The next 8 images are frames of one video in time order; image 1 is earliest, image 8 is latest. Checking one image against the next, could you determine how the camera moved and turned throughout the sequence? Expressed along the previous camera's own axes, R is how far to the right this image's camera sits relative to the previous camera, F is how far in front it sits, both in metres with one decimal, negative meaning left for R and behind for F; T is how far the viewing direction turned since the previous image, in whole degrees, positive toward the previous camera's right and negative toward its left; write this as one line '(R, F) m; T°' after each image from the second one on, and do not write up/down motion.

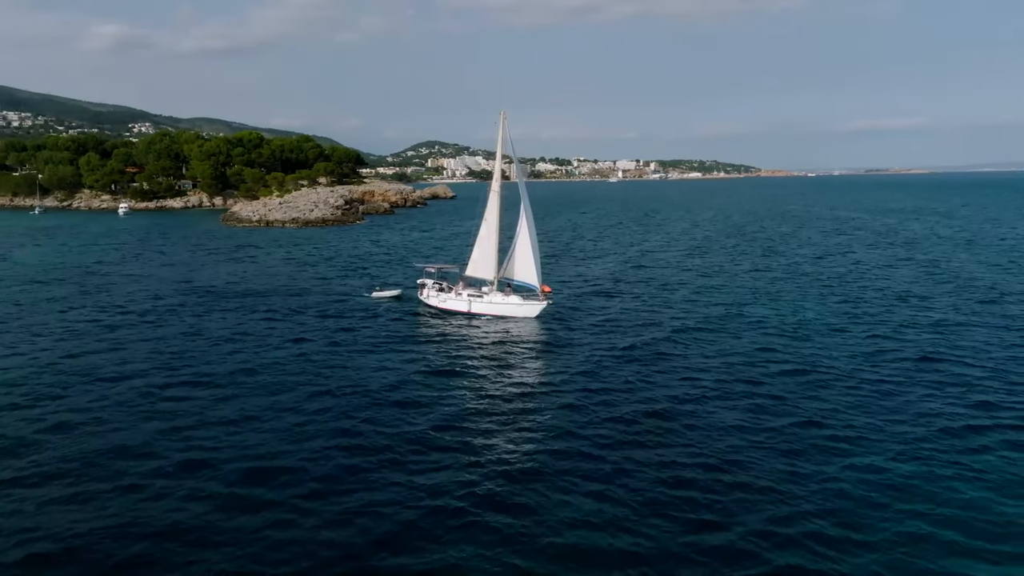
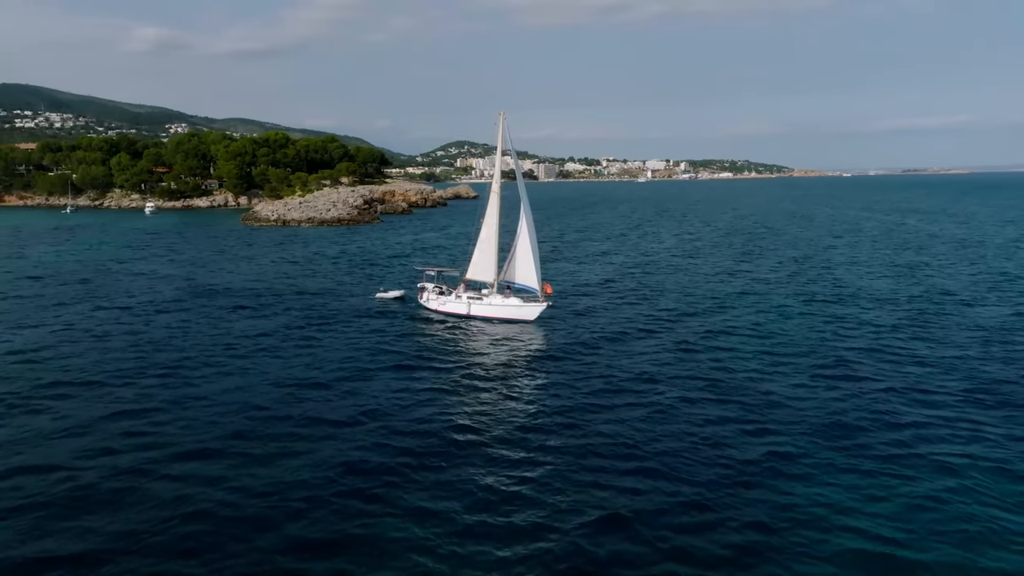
(+2.7, -1.0) m; -2°
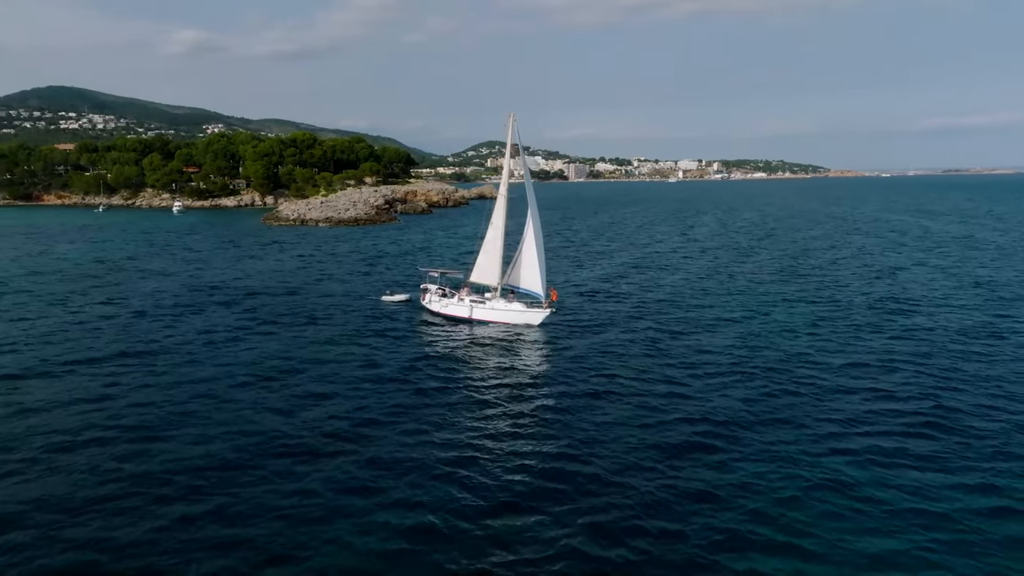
(+2.6, -0.8) m; -2°
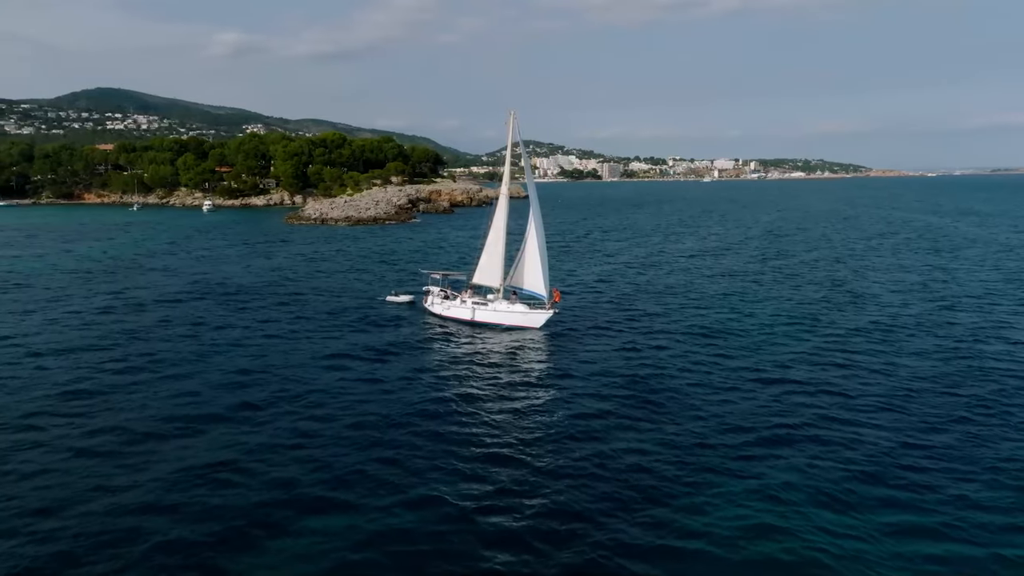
(+2.8, -0.6) m; -2°
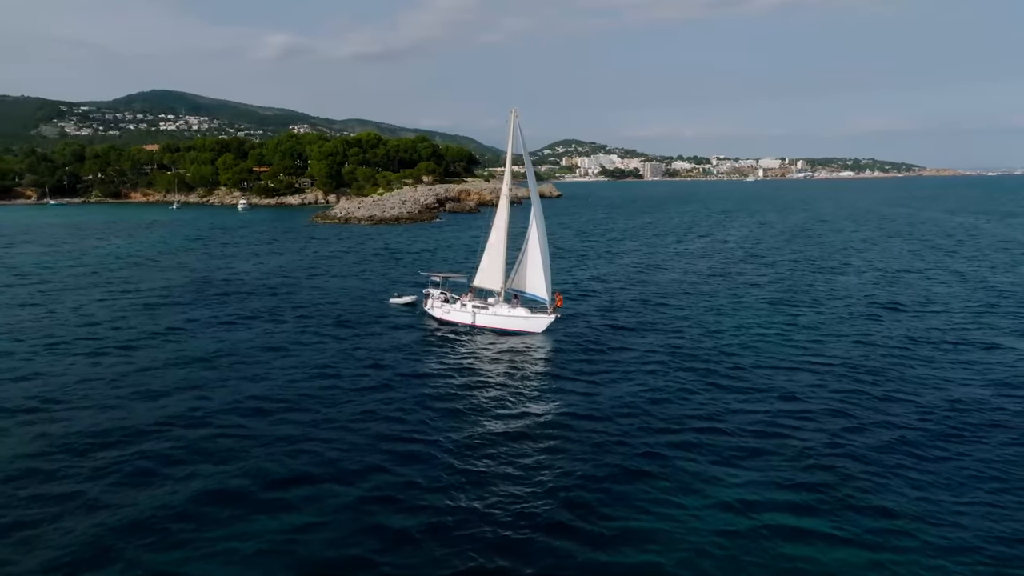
(+3.3, -0.7) m; -3°
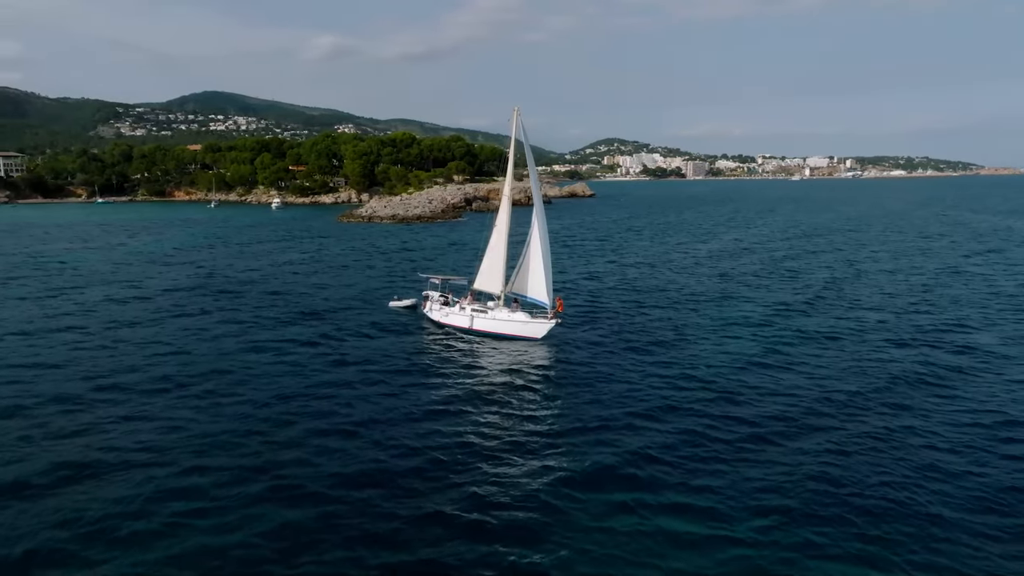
(+3.2, -0.4) m; -3°
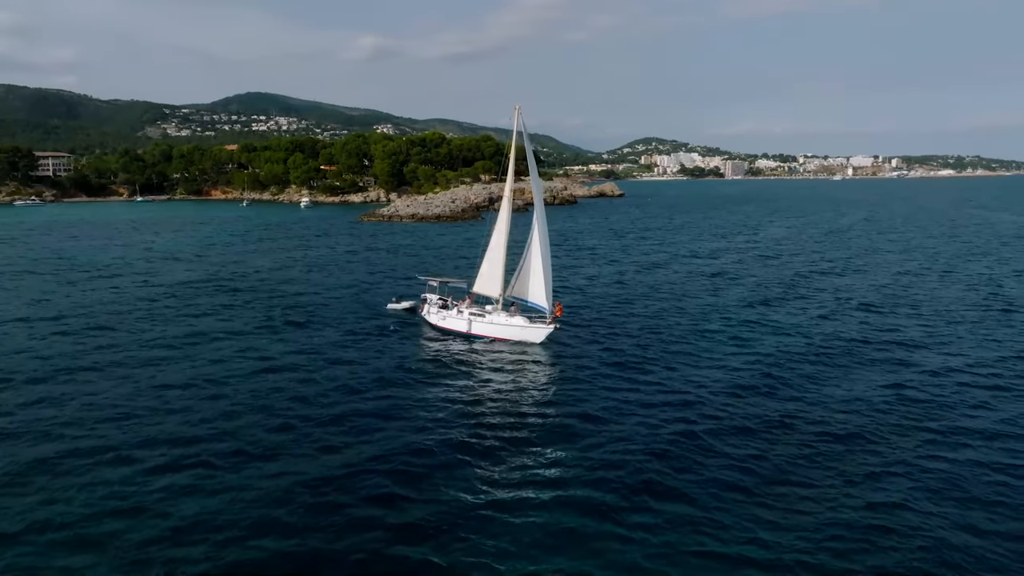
(+2.7, -0.4) m; -3°
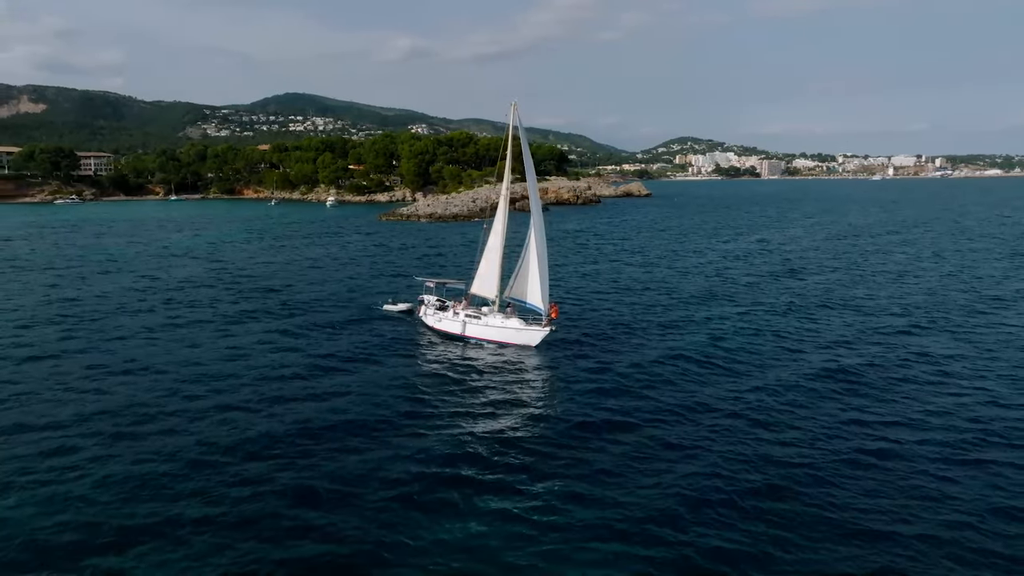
(+2.6, -0.3) m; -2°
